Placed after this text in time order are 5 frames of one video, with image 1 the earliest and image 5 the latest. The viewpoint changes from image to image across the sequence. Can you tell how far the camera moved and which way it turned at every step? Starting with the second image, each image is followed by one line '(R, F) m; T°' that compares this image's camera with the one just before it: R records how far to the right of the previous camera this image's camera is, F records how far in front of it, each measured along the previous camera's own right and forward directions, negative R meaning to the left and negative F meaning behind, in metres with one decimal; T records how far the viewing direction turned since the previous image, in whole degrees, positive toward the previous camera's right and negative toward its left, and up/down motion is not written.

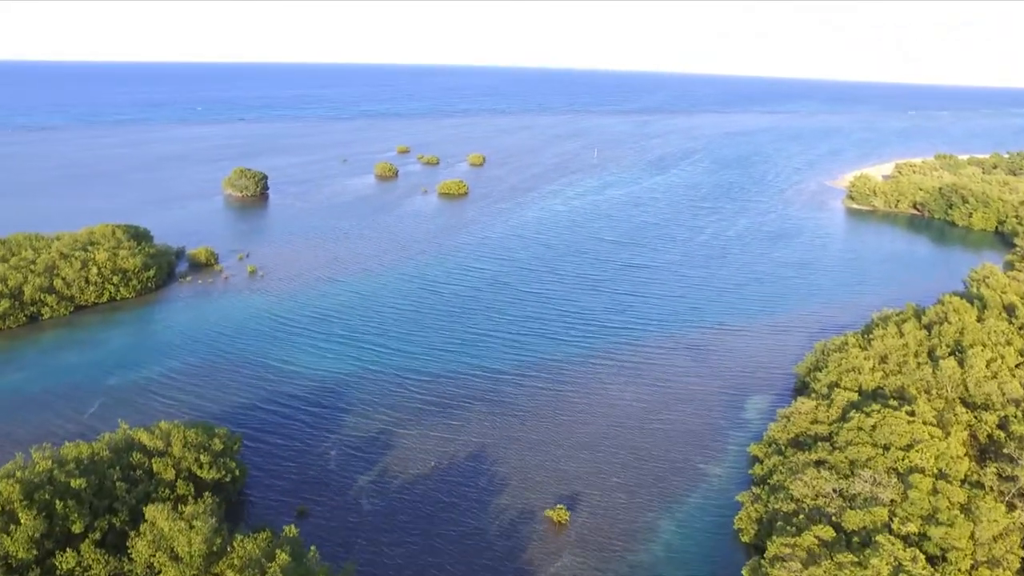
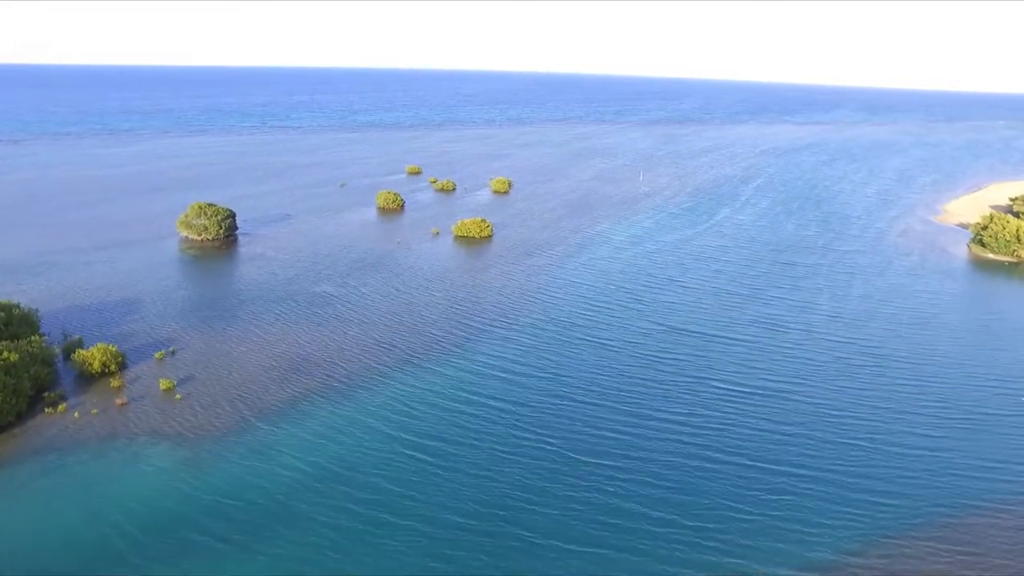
(-1.6, +16.6) m; -1°
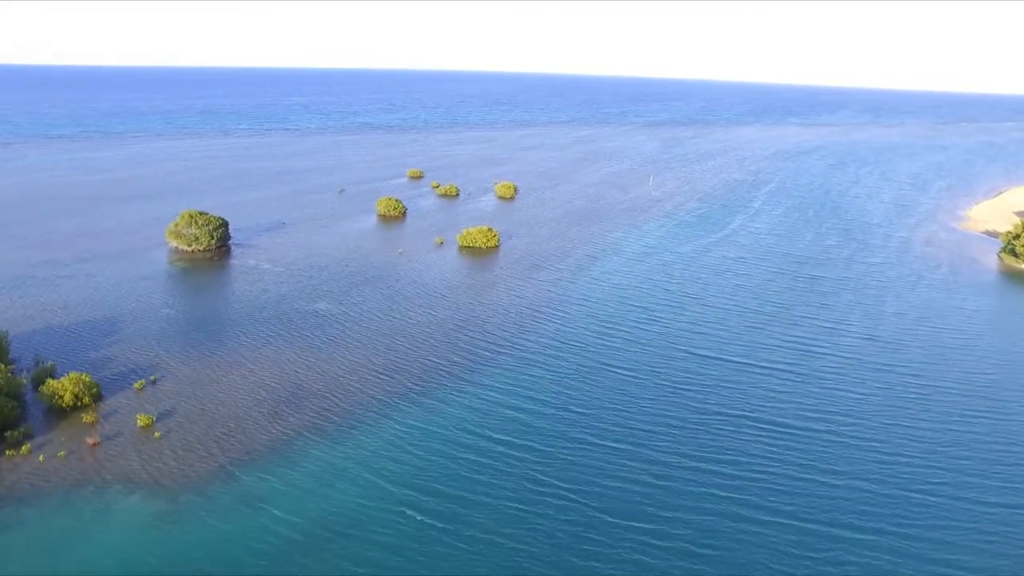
(-0.6, +3.1) m; 0°
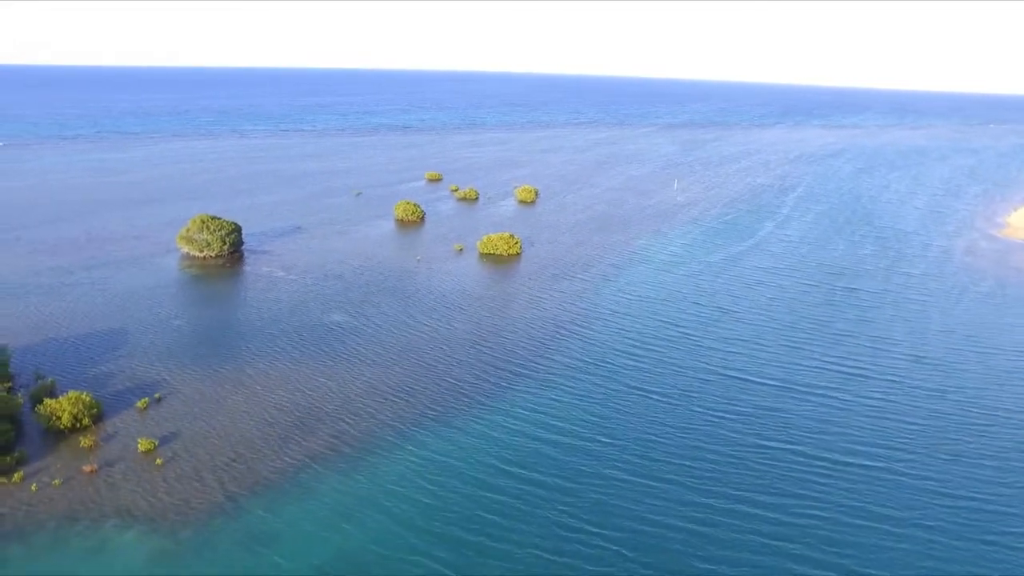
(-0.4, +2.1) m; -1°
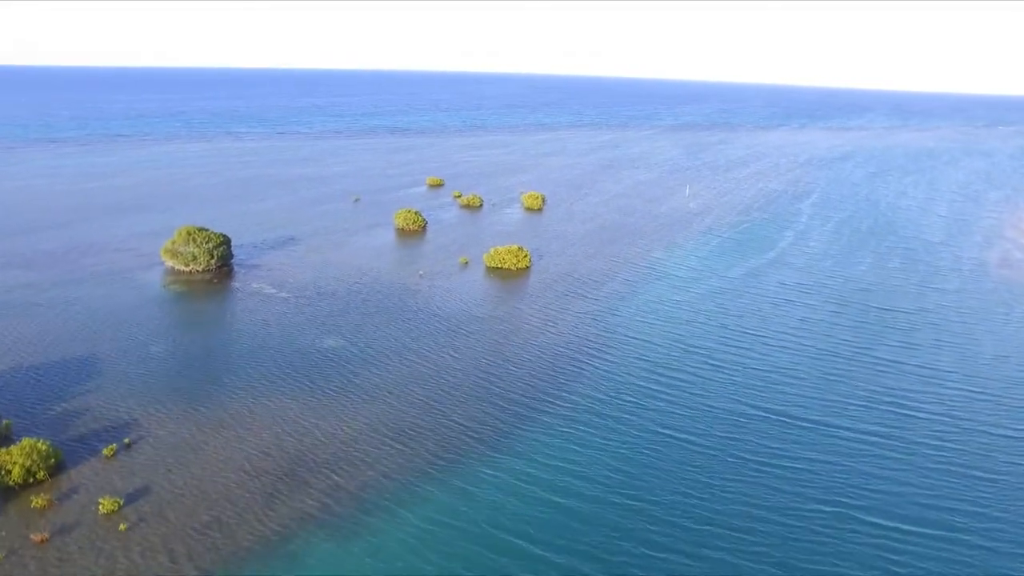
(-0.6, +3.7) m; 0°
